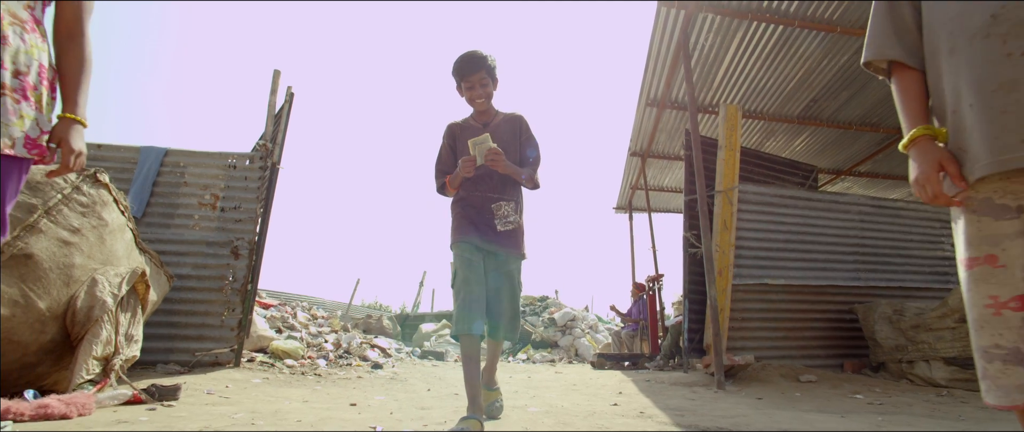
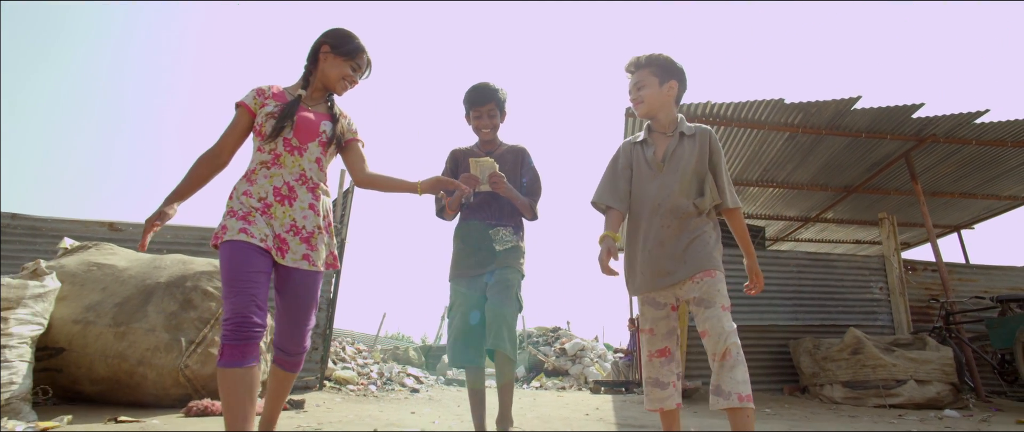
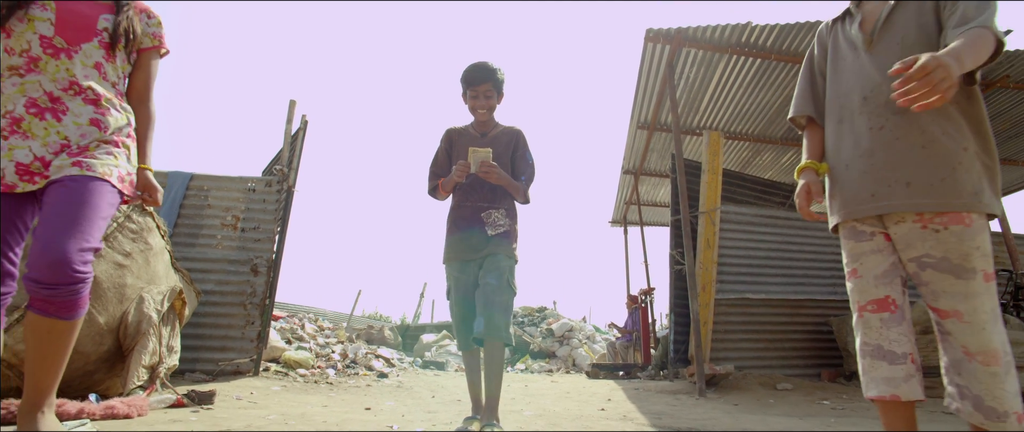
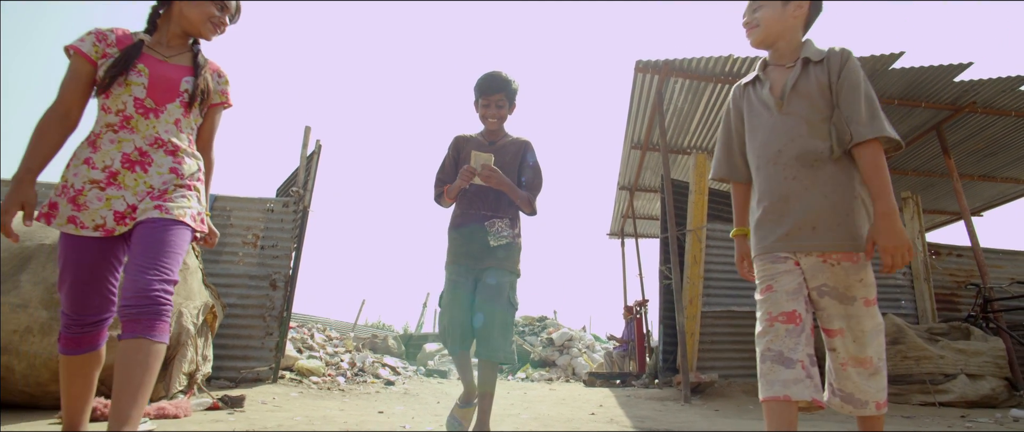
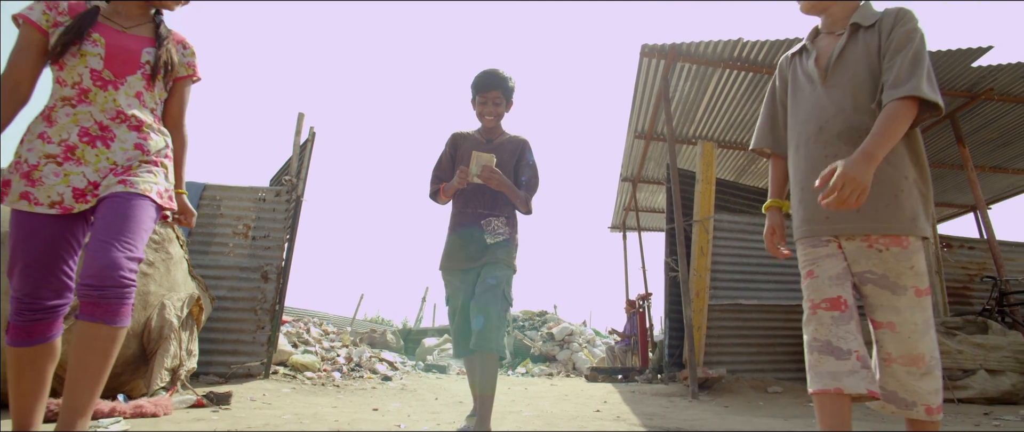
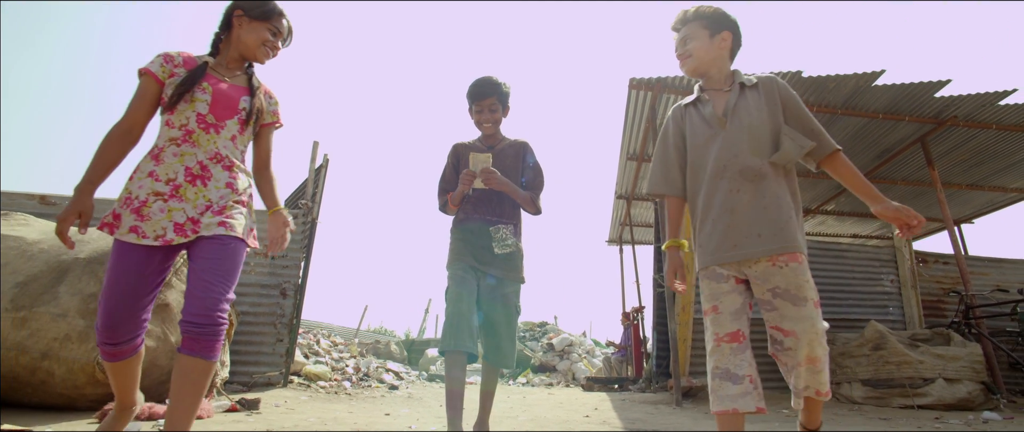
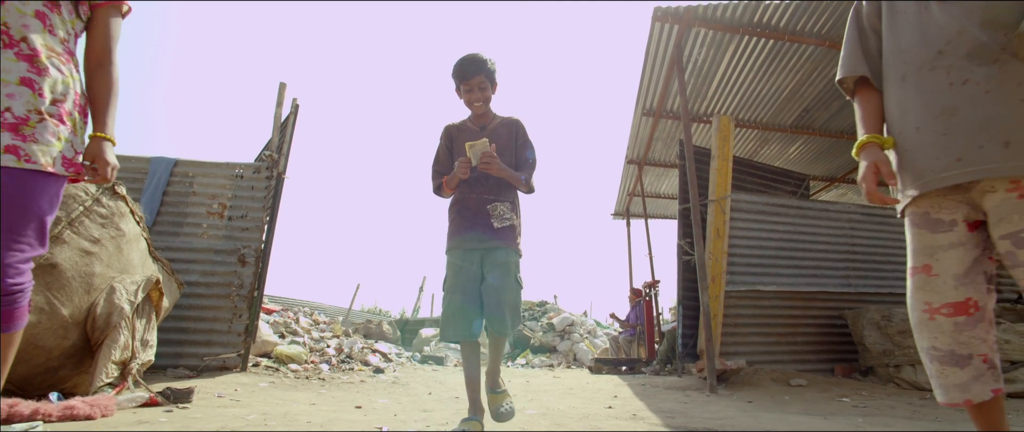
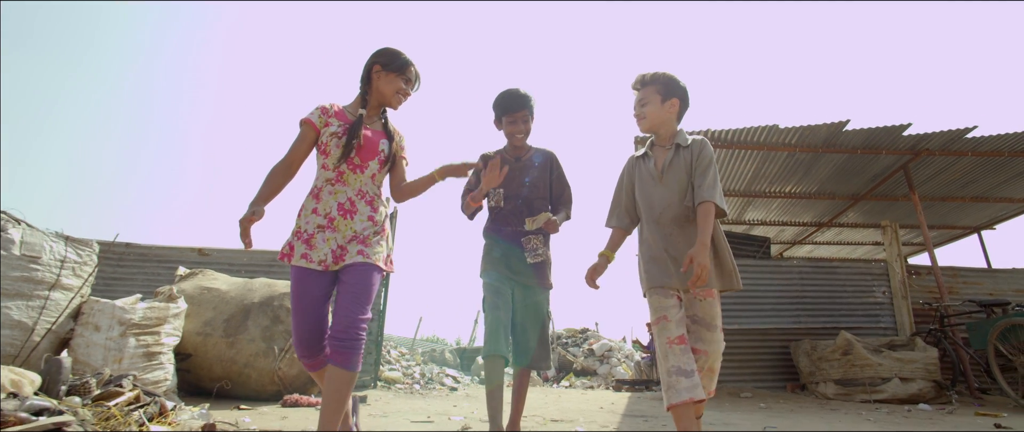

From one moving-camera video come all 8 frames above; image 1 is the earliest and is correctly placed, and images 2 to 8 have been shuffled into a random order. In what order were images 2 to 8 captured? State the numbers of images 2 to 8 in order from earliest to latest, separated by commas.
7, 3, 5, 4, 6, 2, 8
